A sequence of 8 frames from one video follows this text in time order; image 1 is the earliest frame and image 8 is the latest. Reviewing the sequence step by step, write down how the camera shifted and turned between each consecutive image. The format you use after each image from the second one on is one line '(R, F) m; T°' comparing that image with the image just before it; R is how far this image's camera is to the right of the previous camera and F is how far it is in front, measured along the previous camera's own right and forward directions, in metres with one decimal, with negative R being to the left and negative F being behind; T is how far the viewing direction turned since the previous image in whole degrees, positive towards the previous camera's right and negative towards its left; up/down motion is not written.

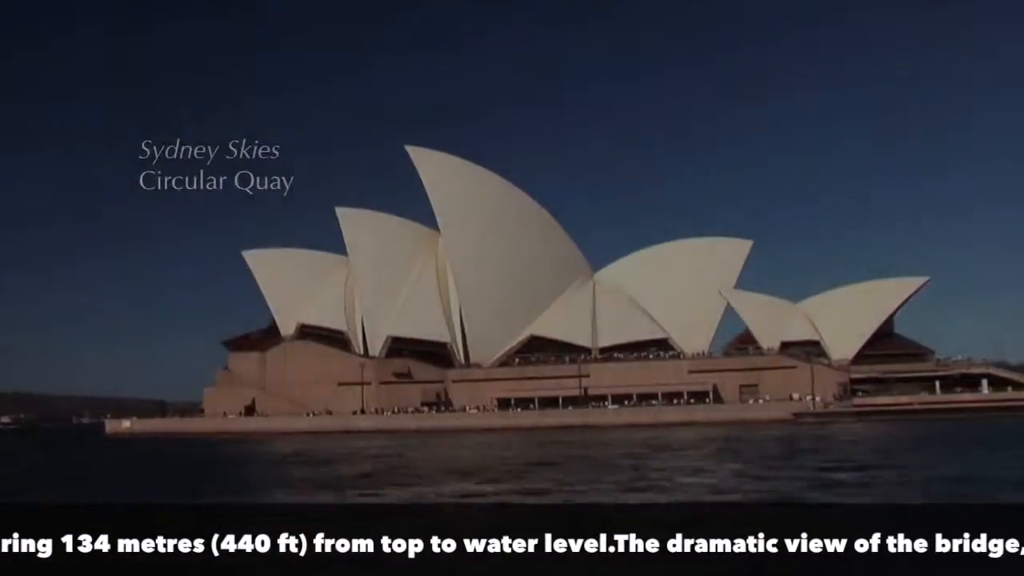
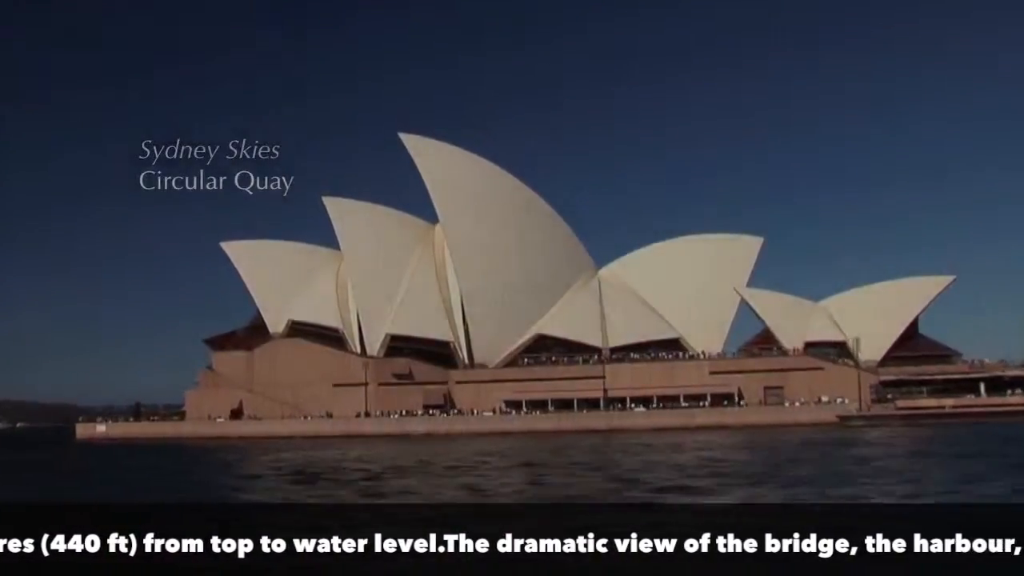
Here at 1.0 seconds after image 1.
(-3.5, +3.7) m; +3°
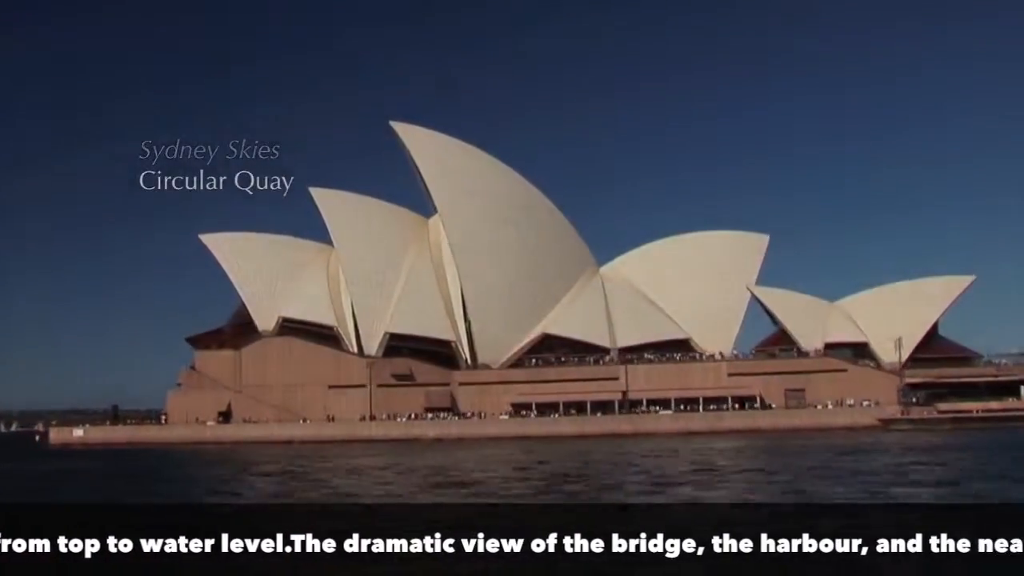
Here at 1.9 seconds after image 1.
(-3.0, +3.0) m; +3°
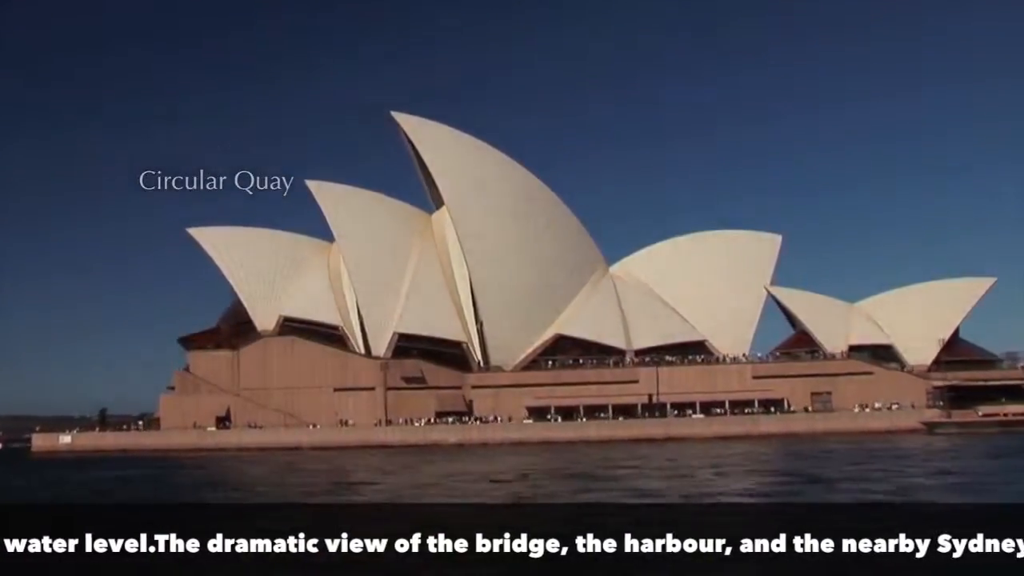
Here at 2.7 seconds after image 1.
(-2.8, +2.4) m; +3°
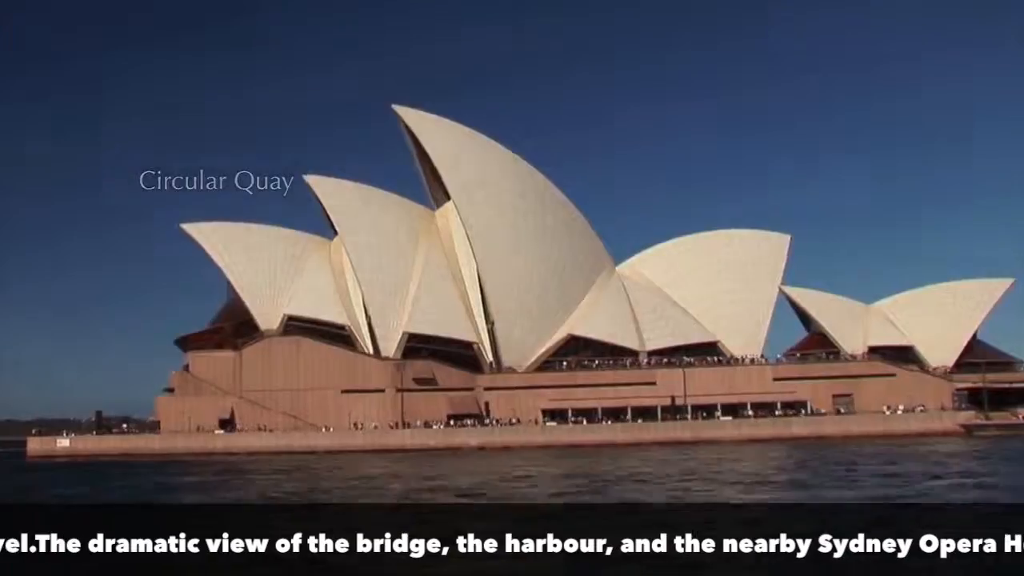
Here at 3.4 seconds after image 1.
(-2.3, +1.6) m; +2°
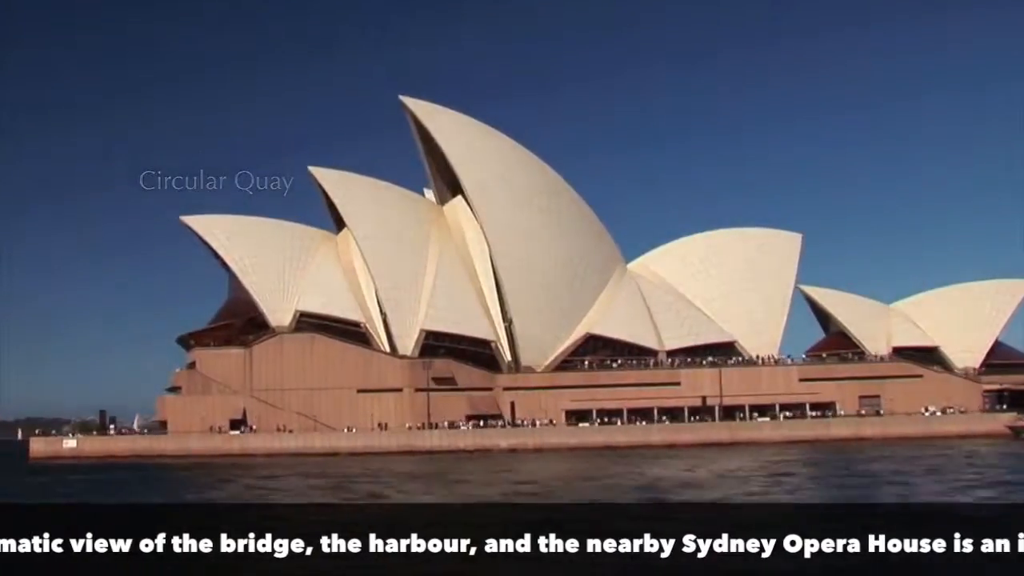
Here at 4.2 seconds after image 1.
(-2.7, +1.6) m; +2°
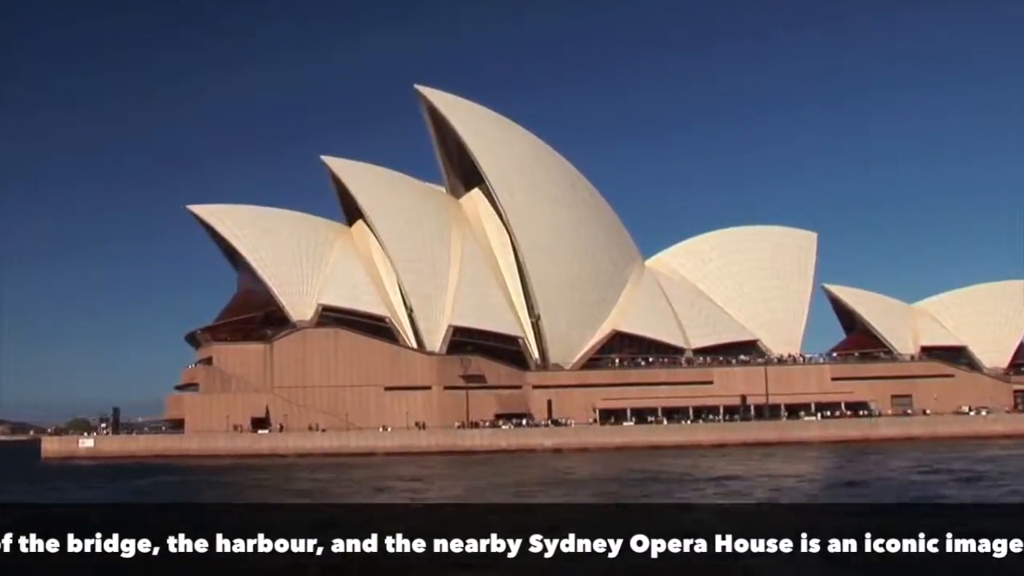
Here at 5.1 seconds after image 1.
(-3.2, +1.6) m; +3°
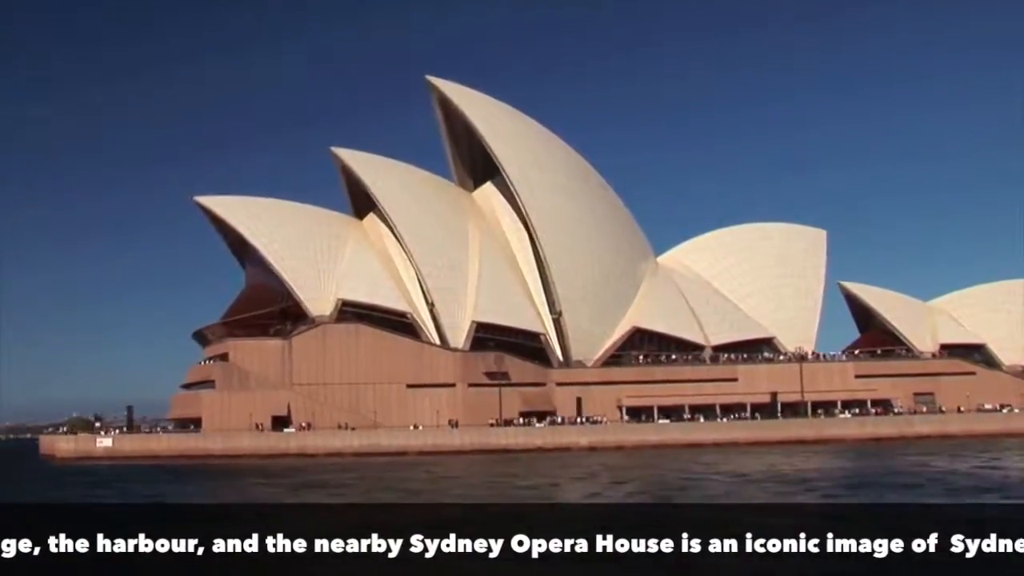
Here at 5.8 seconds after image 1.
(-2.5, +1.1) m; +2°
